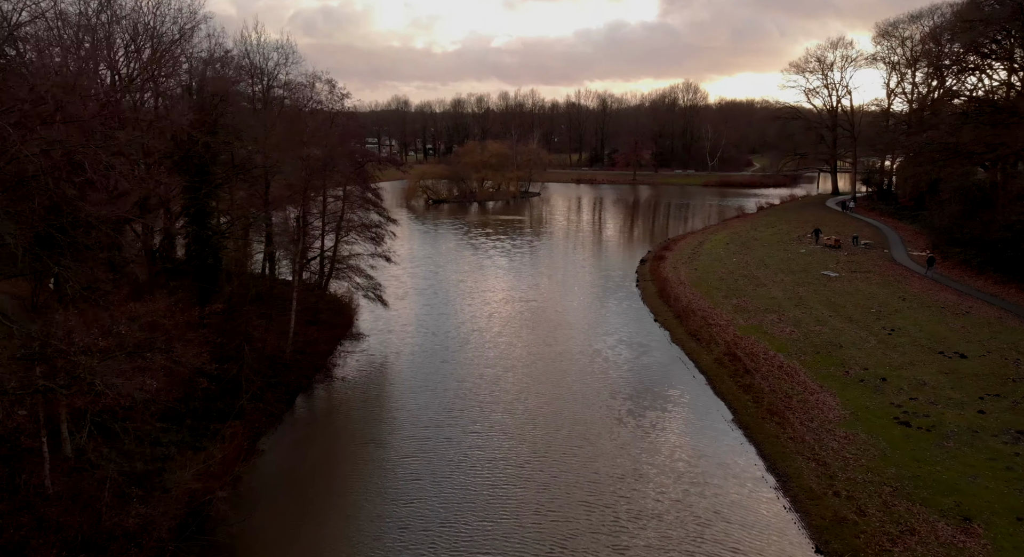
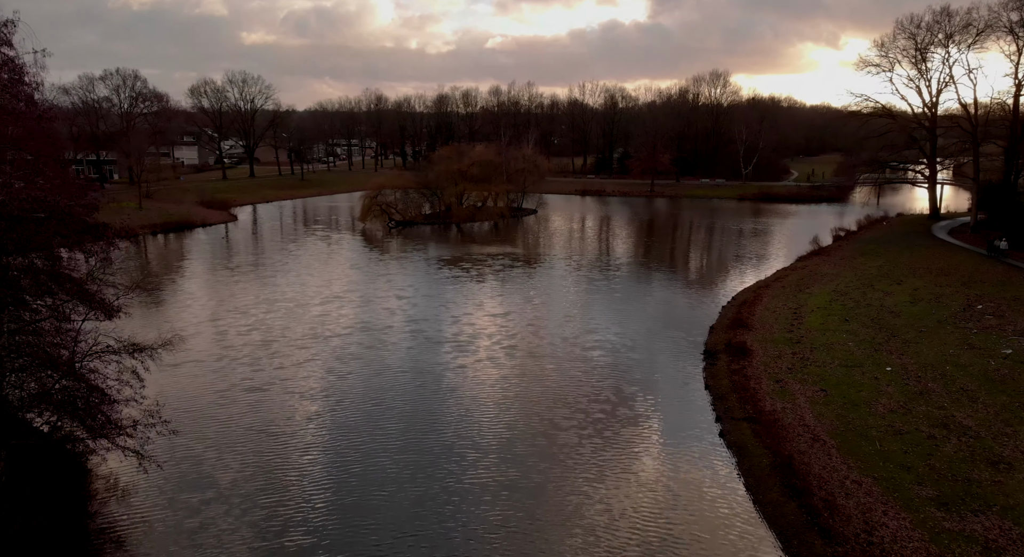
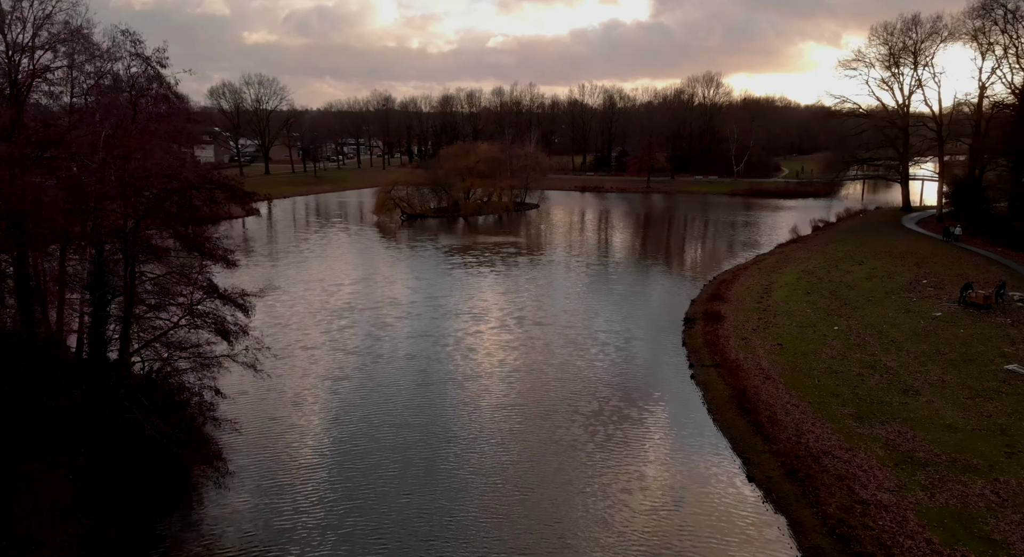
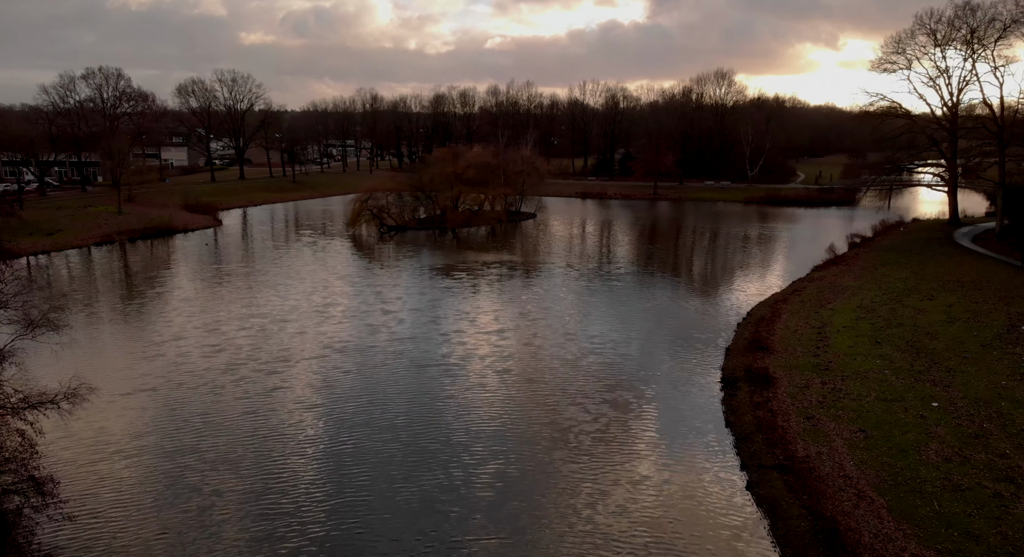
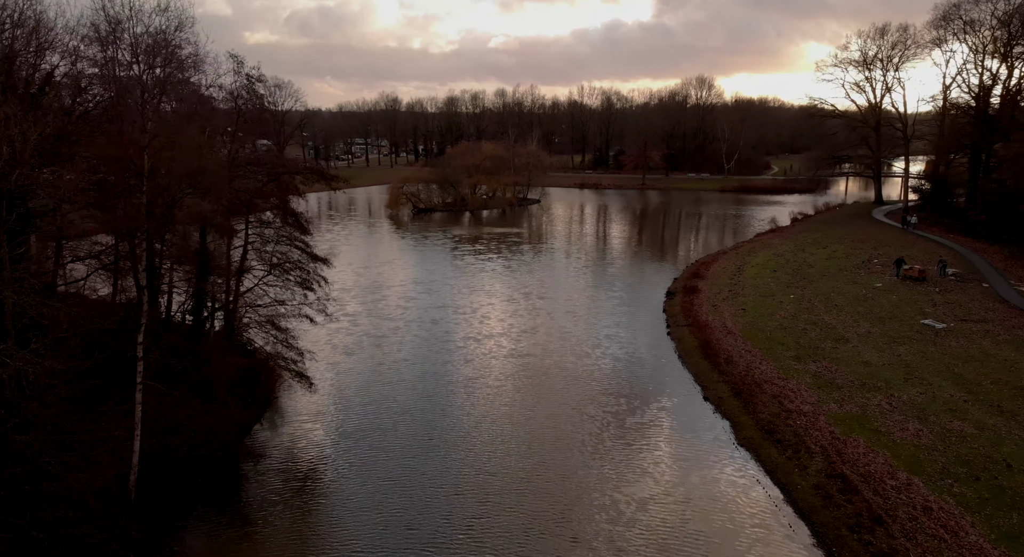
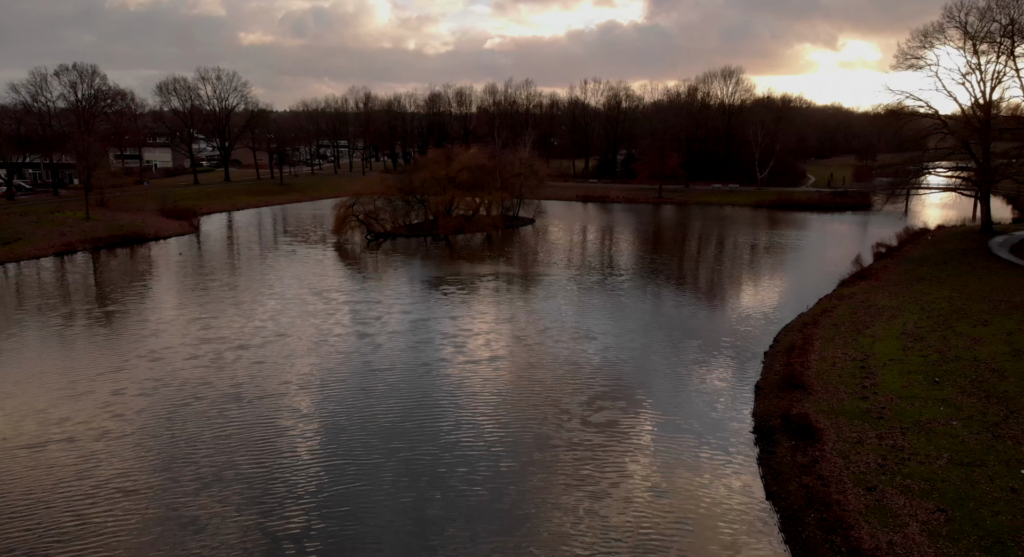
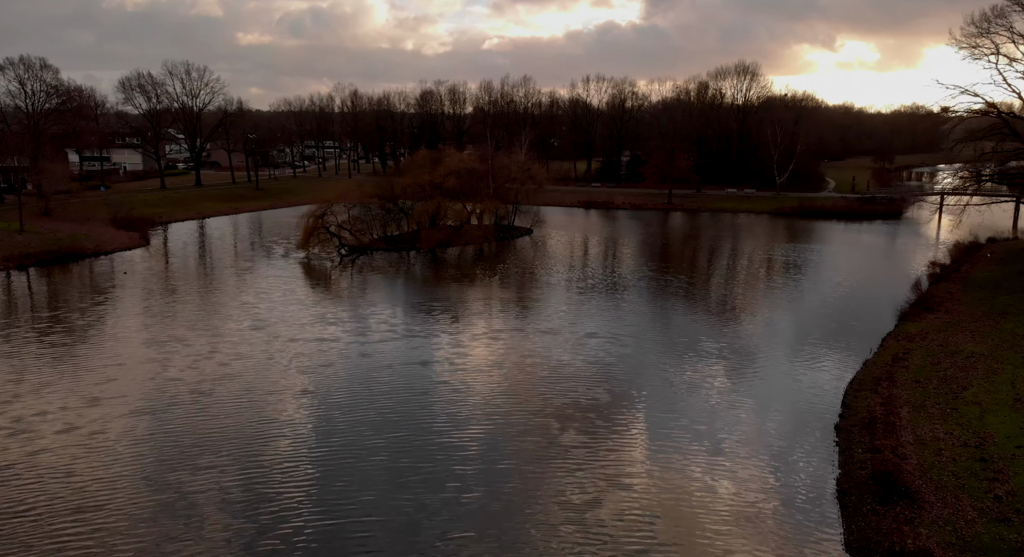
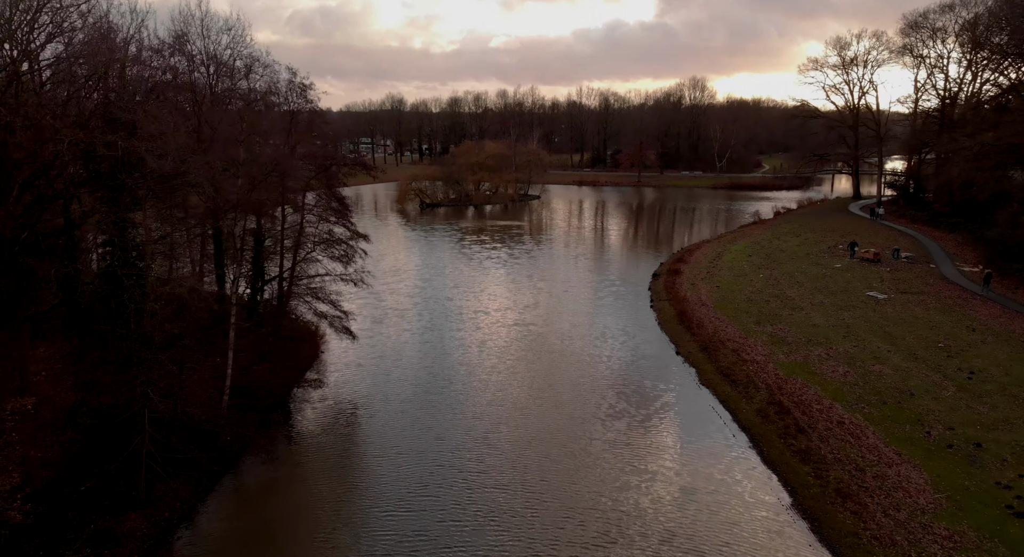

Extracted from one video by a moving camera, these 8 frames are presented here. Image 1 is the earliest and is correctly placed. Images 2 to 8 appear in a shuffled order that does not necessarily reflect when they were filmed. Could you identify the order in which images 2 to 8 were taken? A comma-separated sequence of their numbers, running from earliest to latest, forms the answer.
8, 5, 3, 2, 4, 6, 7
